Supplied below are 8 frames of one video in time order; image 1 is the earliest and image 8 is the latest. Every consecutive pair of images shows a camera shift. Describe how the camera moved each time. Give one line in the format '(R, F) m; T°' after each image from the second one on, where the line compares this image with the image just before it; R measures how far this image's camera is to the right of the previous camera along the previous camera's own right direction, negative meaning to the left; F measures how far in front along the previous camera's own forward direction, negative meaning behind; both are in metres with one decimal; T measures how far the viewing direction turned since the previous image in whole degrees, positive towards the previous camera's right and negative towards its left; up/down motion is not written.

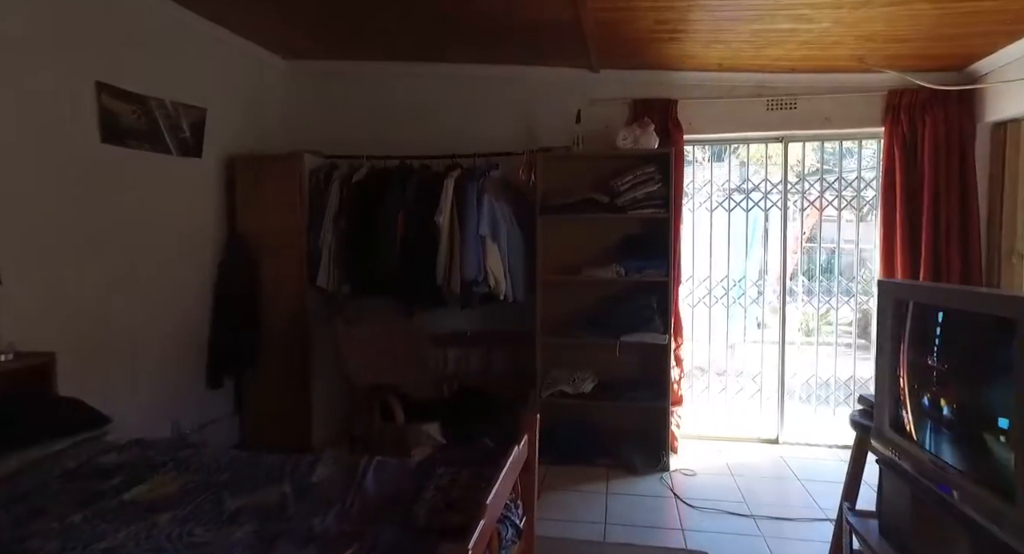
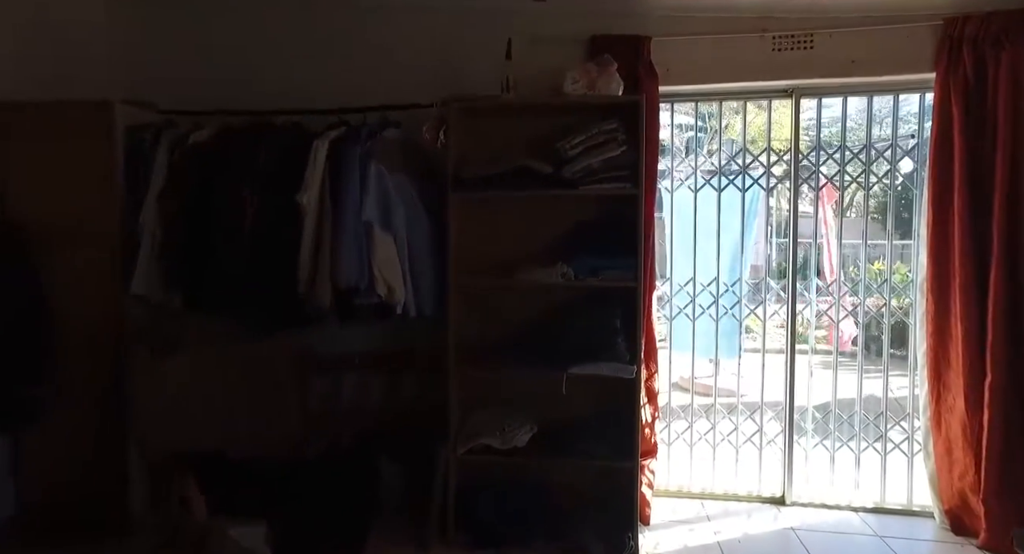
(+0.2, +0.8) m; +2°
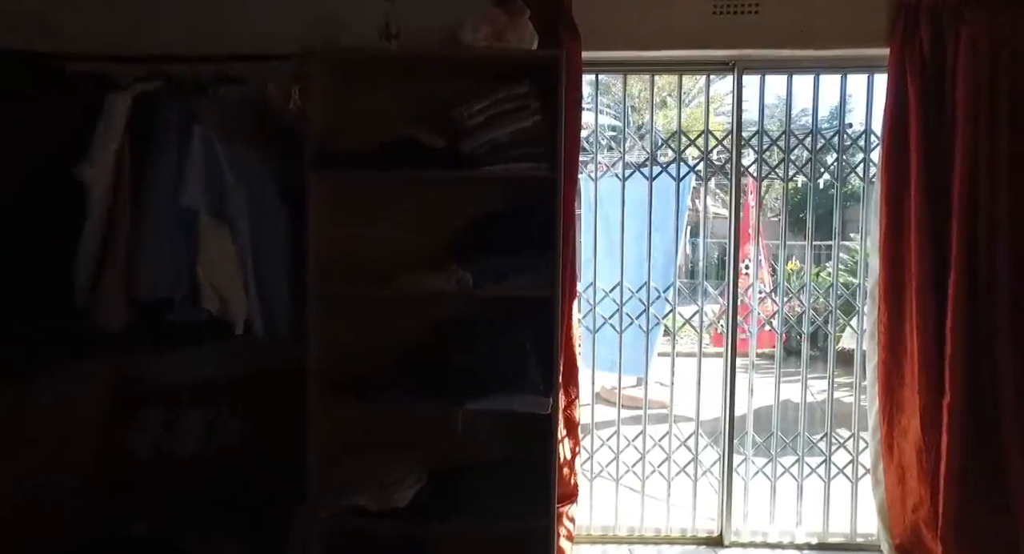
(+0.1, +0.4) m; +8°
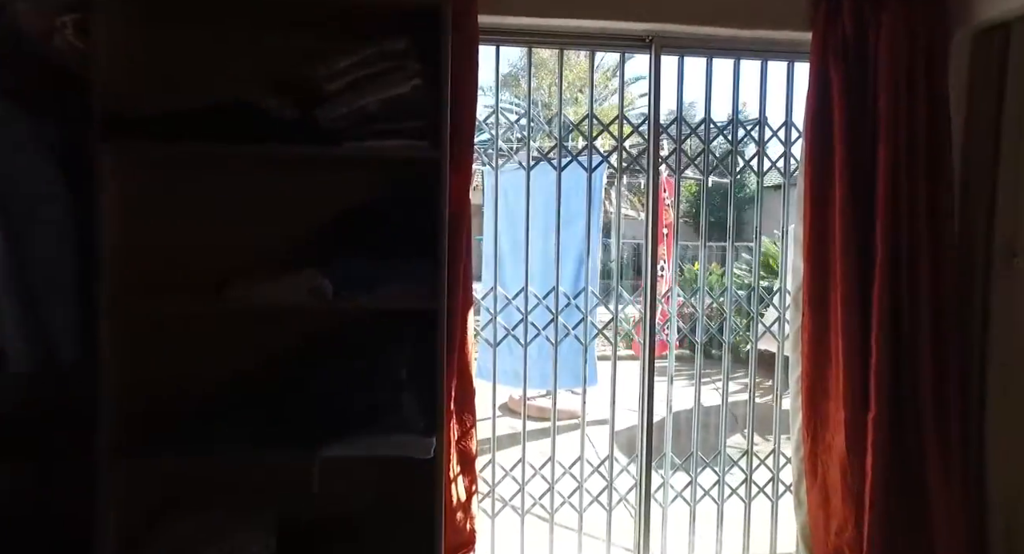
(+0.1, +0.3) m; +8°
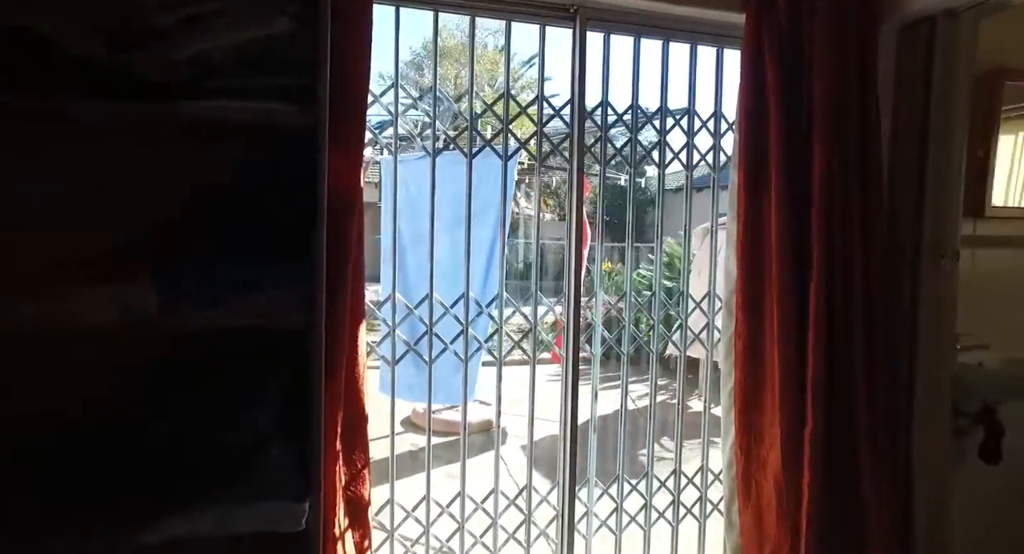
(0.0, +0.2) m; +8°
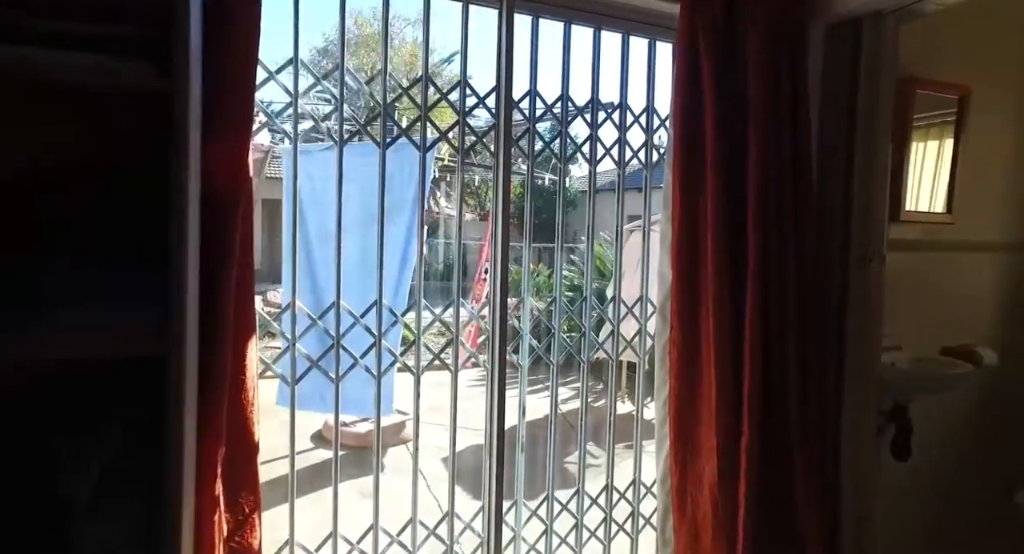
(0.0, +0.1) m; +7°
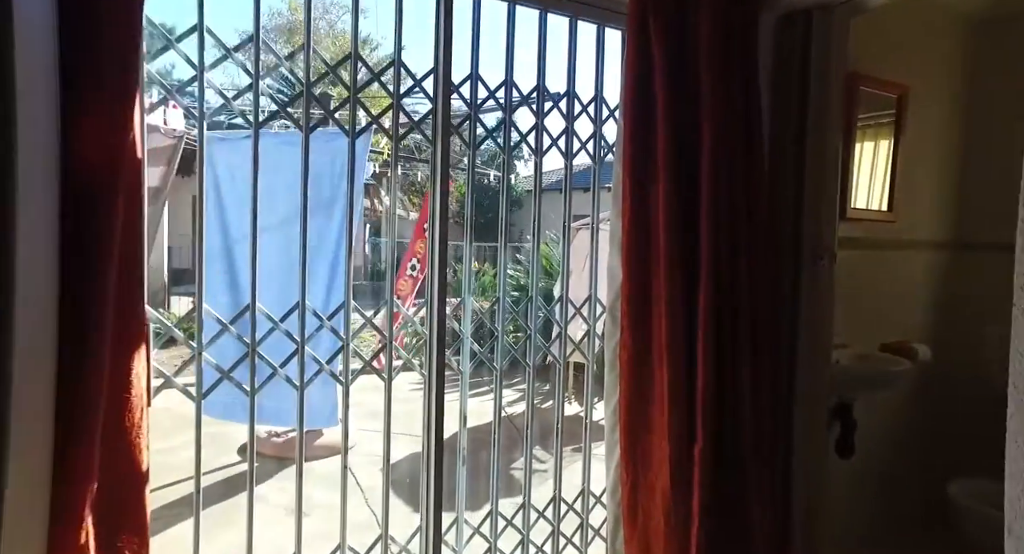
(0.0, +0.1) m; +5°
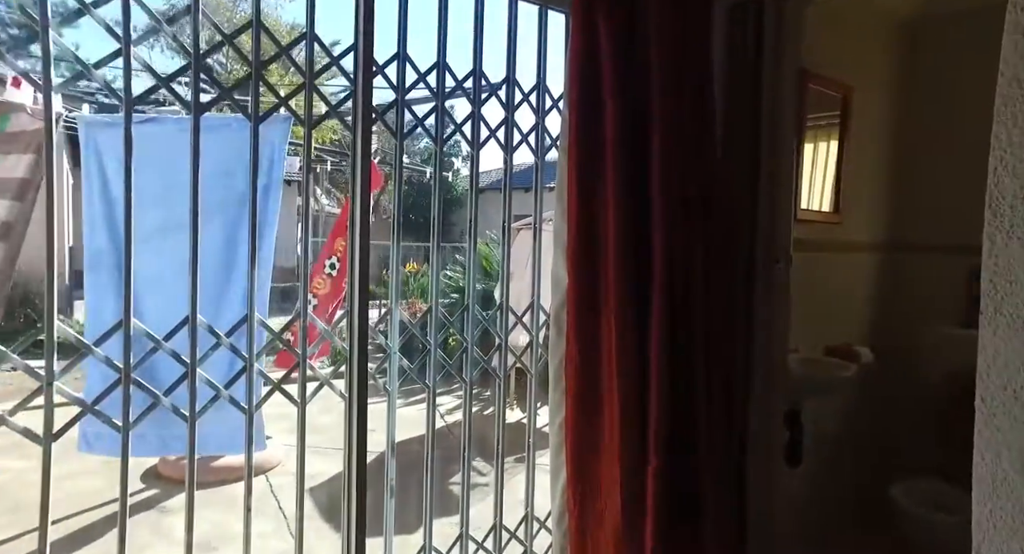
(0.0, +0.2) m; +5°
